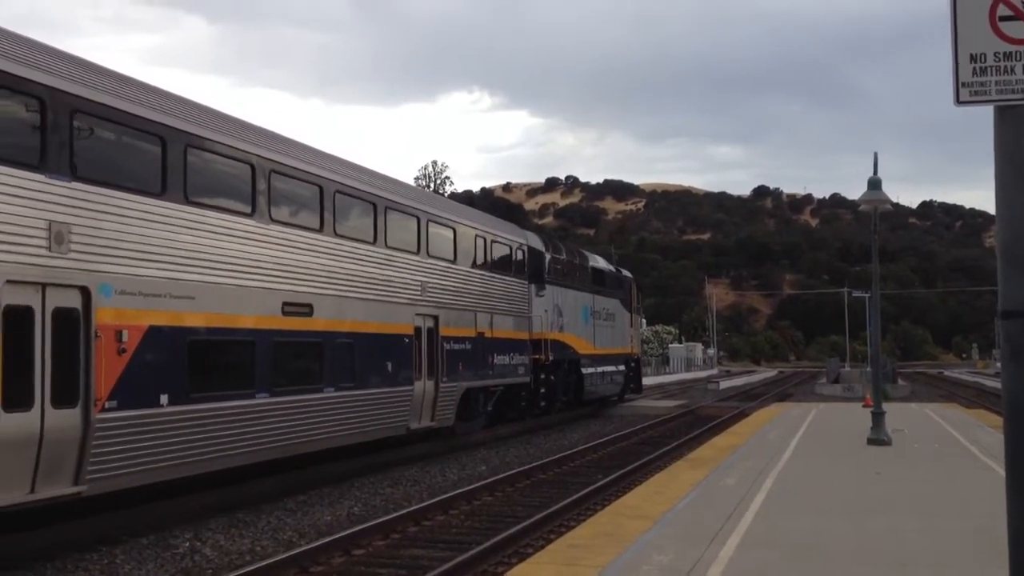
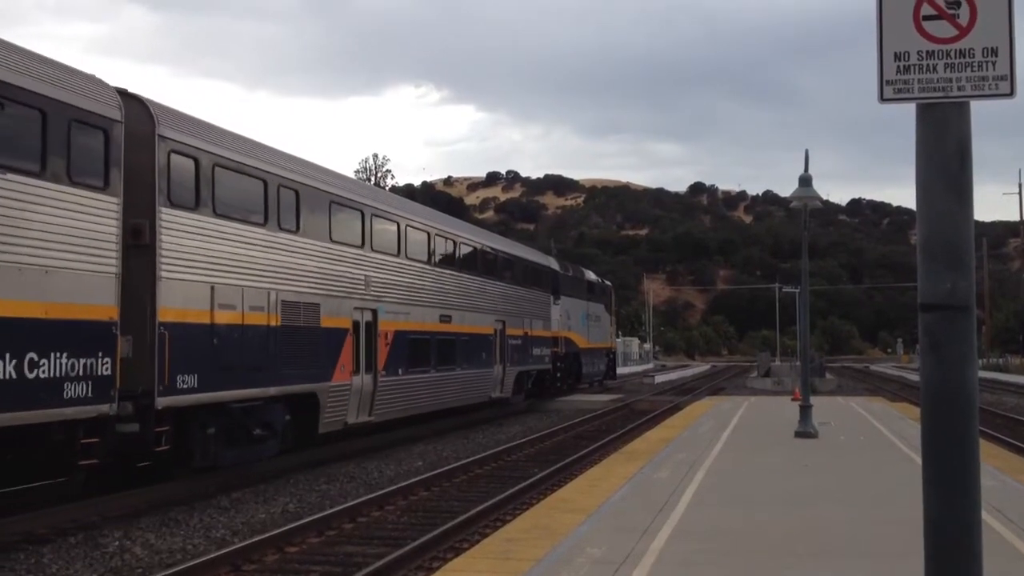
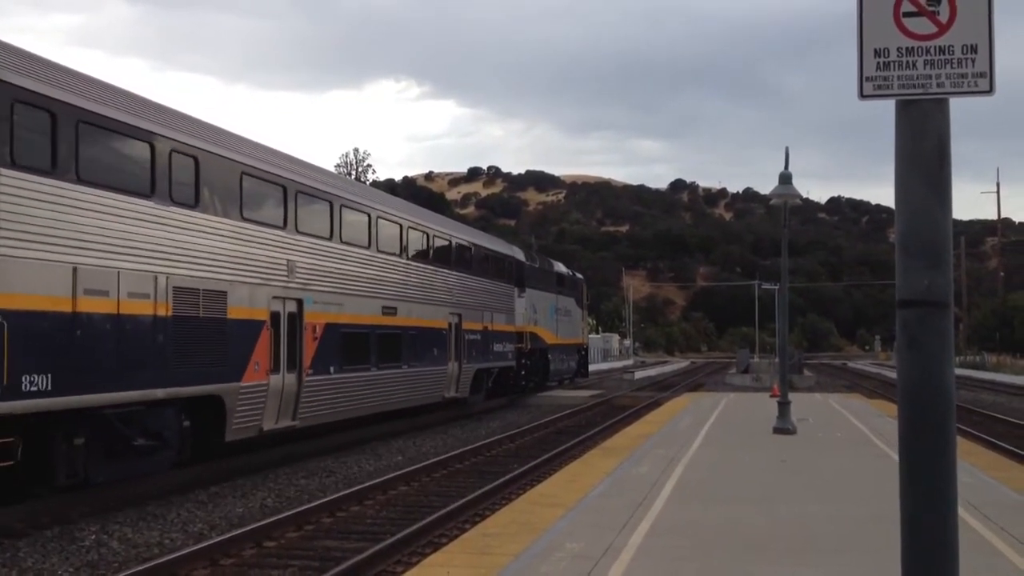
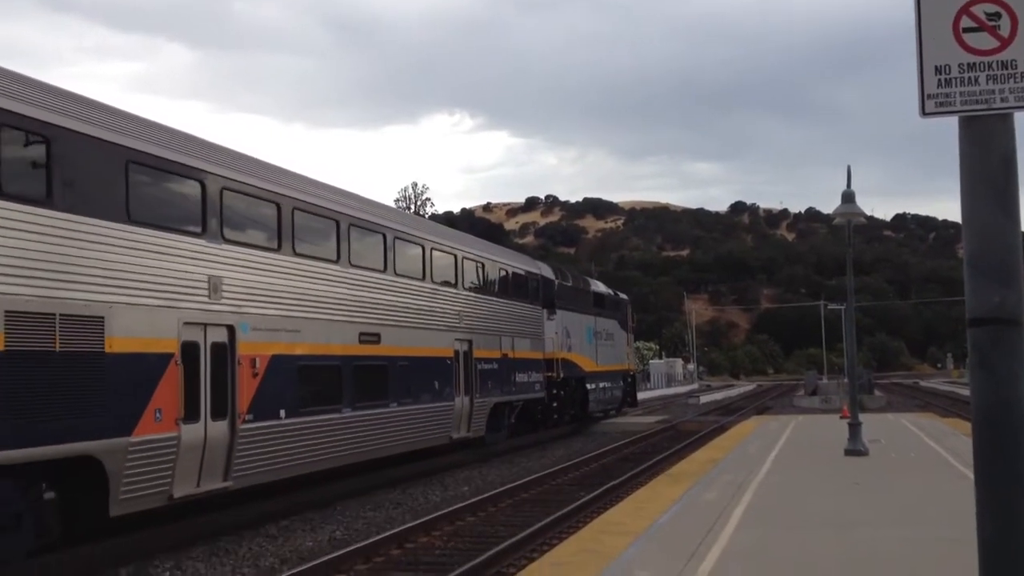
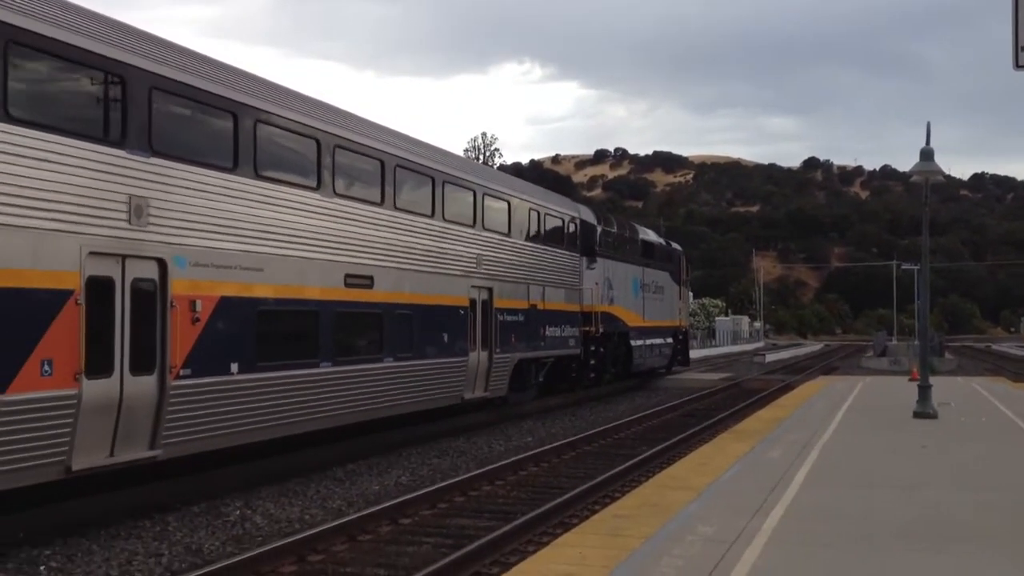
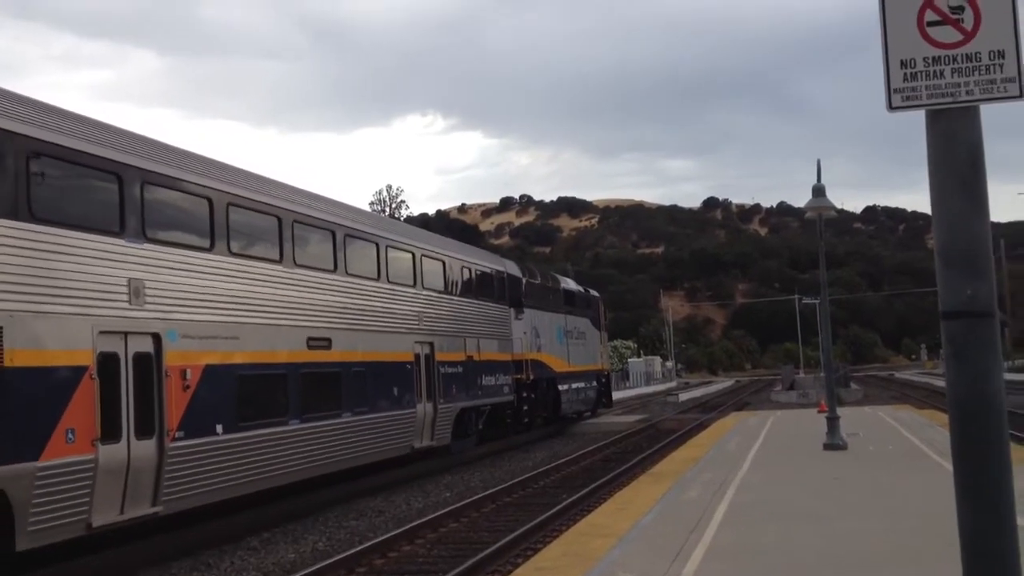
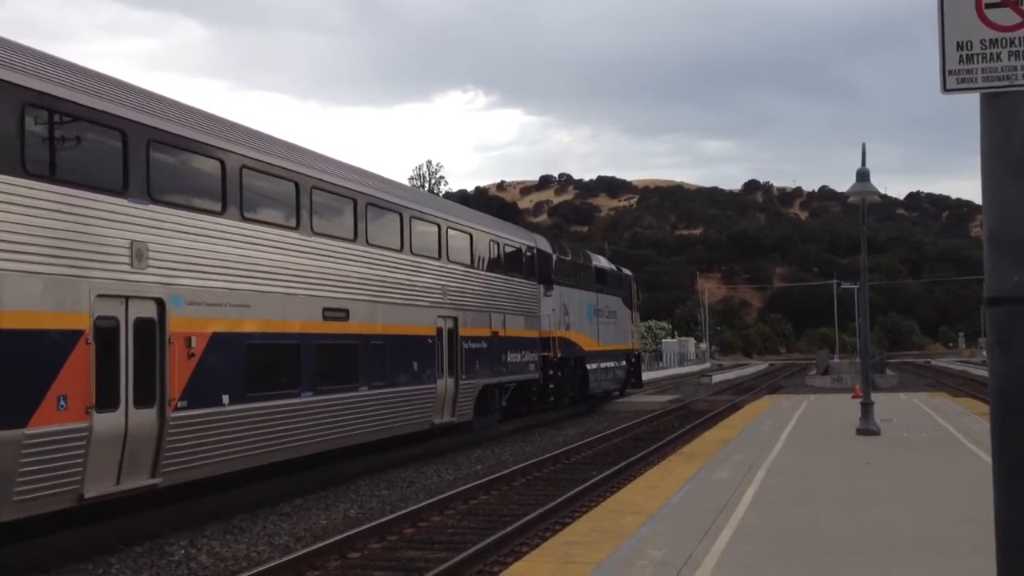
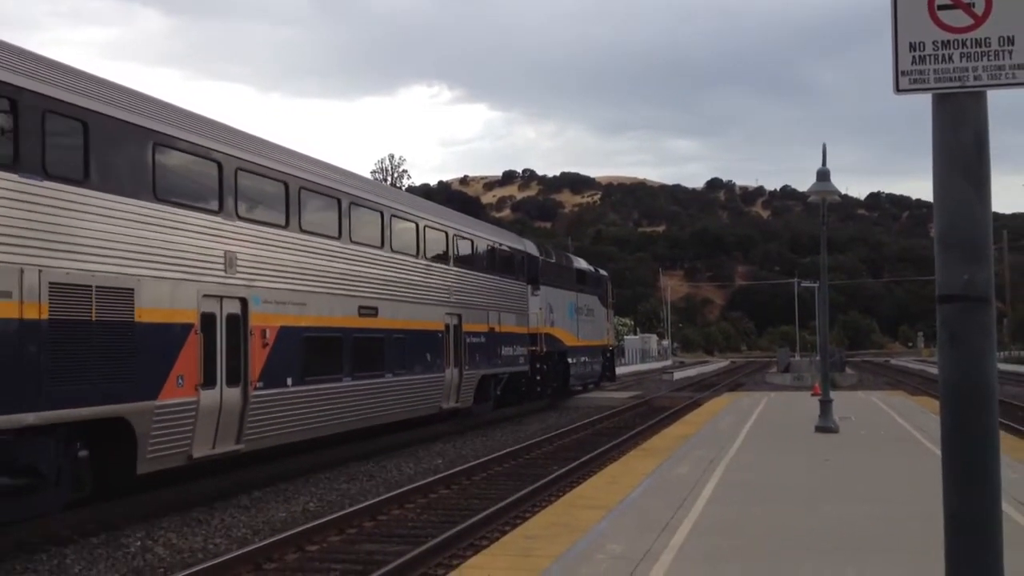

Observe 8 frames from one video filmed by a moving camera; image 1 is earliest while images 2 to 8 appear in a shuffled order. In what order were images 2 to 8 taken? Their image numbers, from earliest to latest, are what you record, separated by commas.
5, 7, 6, 4, 8, 3, 2
